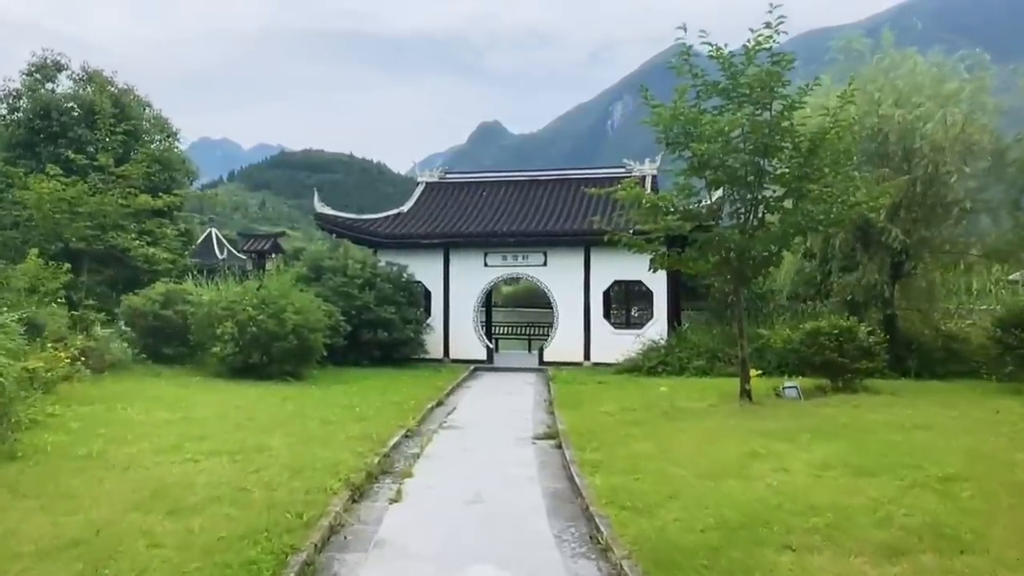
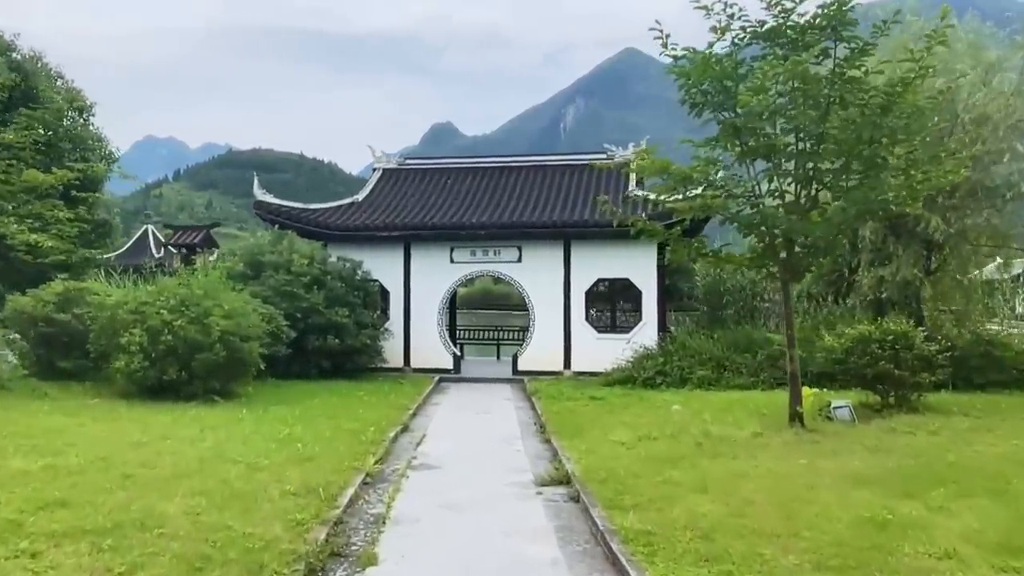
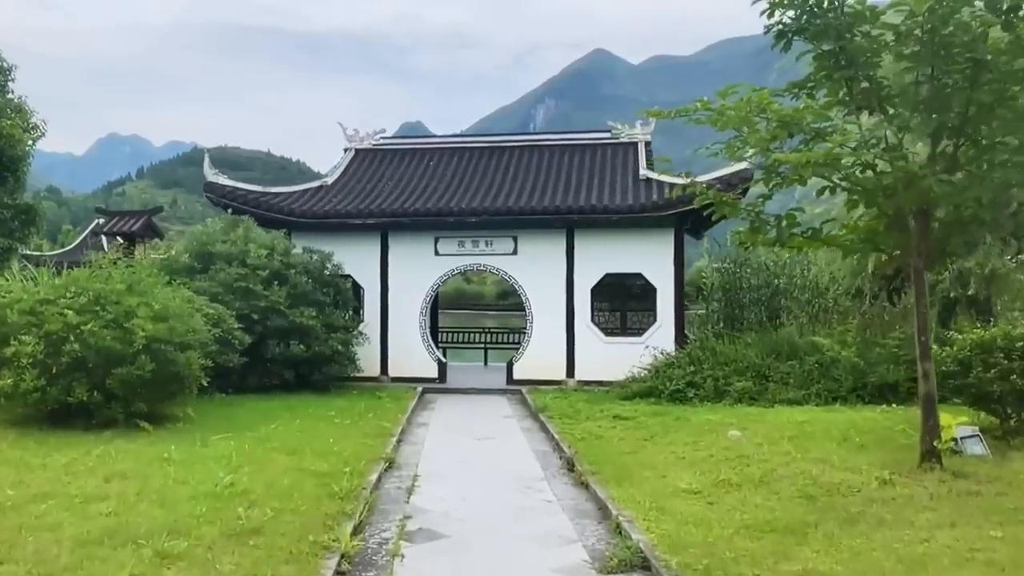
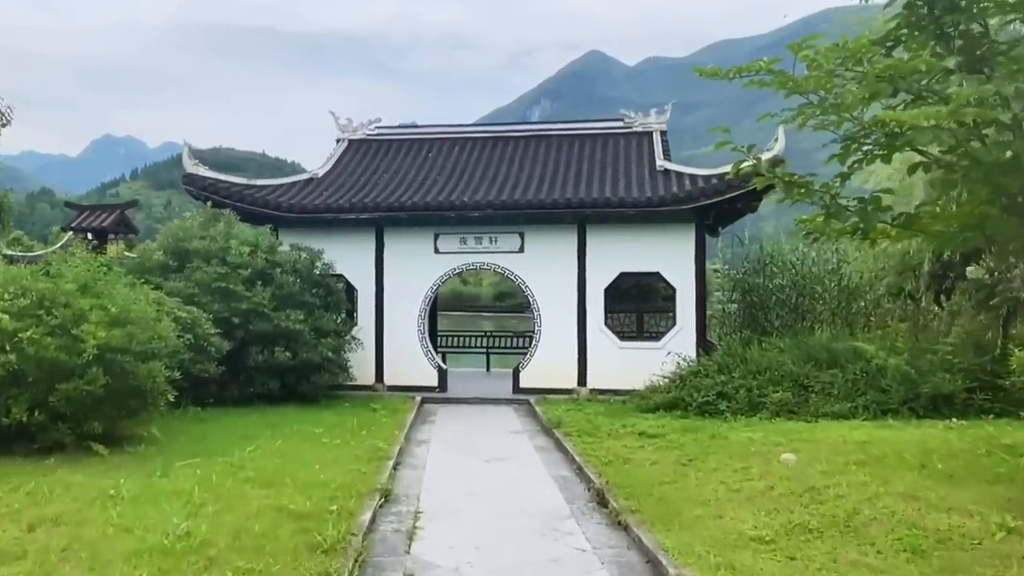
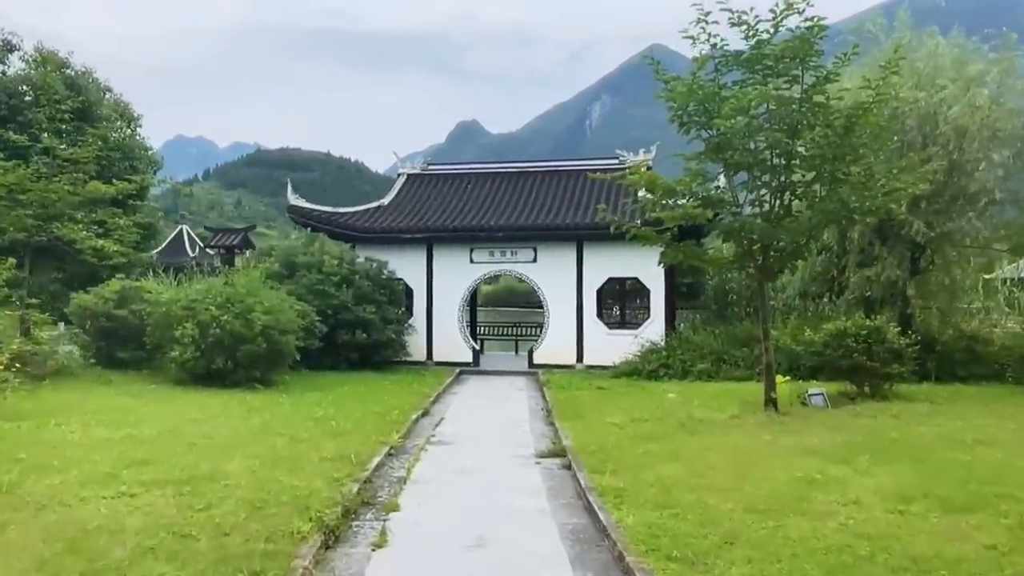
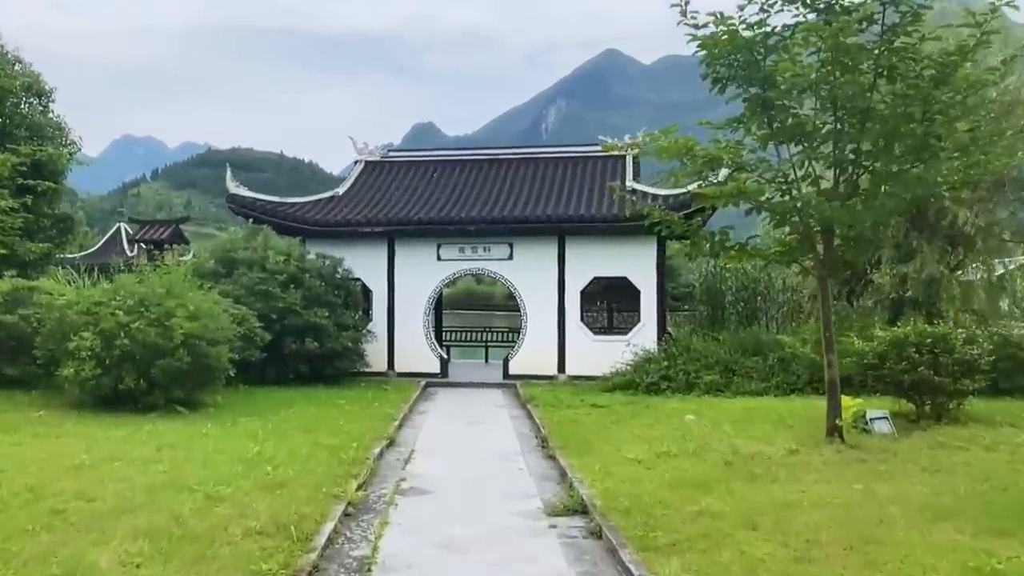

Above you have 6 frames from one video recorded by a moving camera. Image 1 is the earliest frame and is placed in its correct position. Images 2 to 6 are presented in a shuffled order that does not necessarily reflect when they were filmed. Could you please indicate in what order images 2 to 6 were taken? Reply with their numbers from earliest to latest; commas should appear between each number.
5, 2, 6, 3, 4
